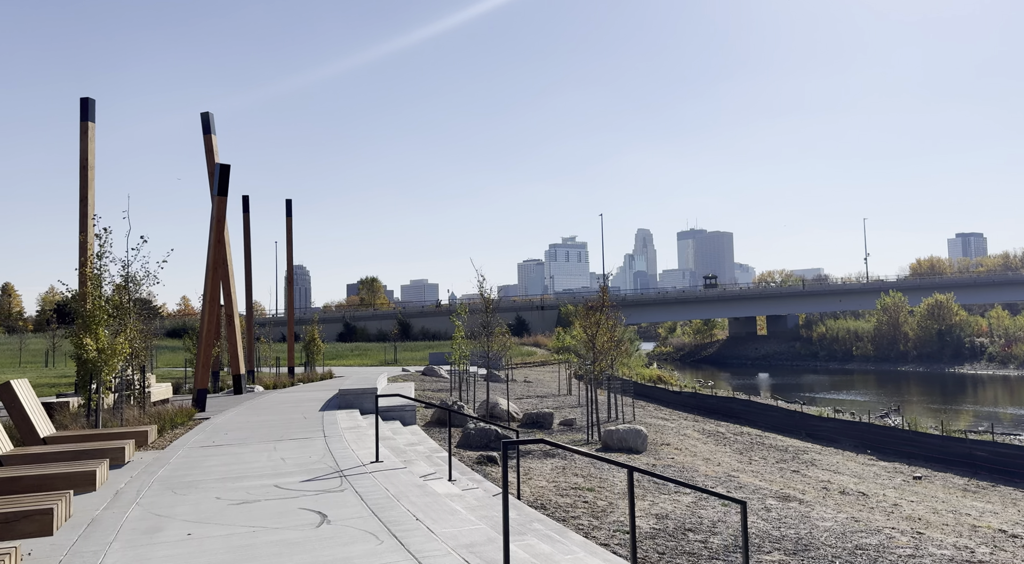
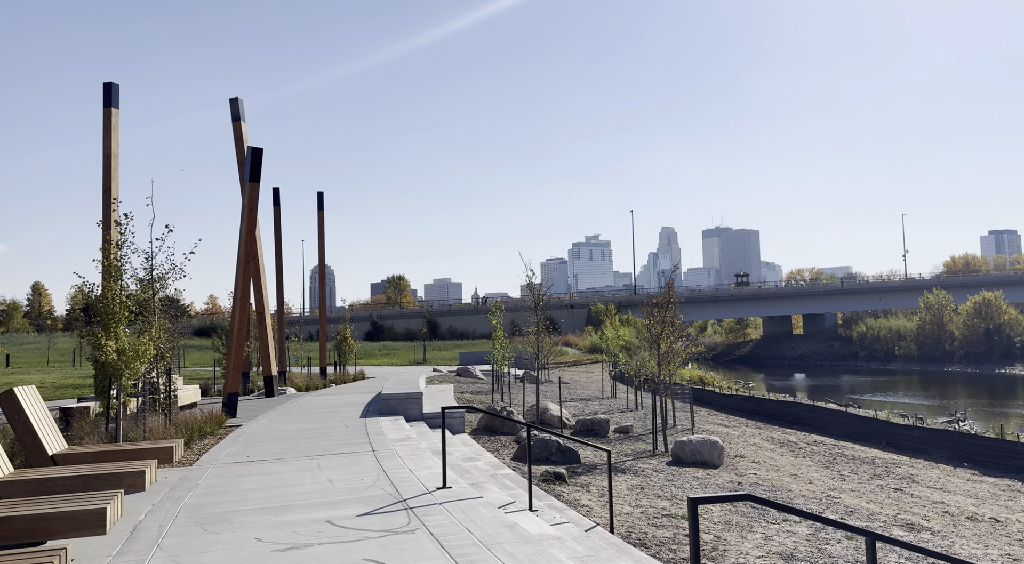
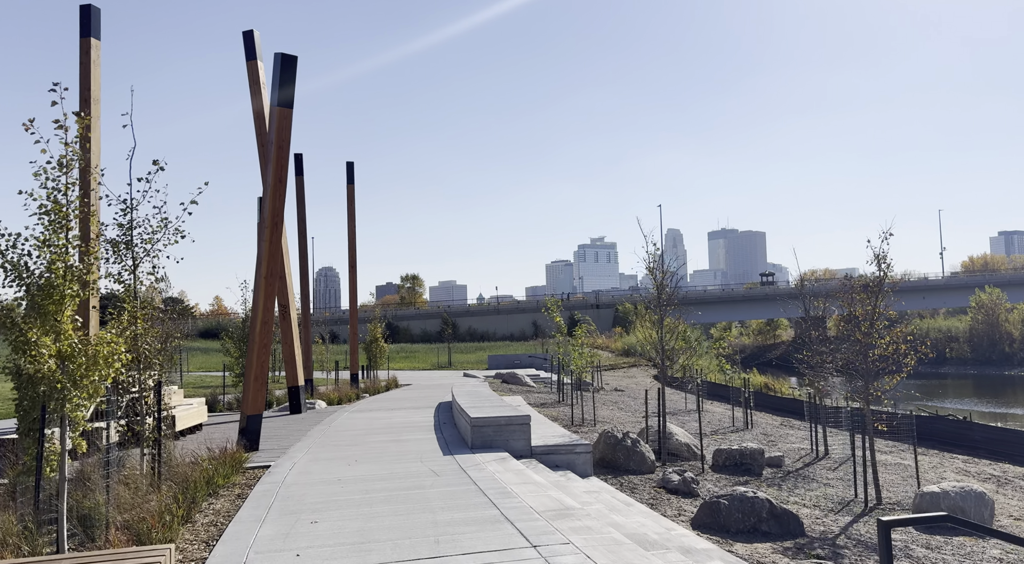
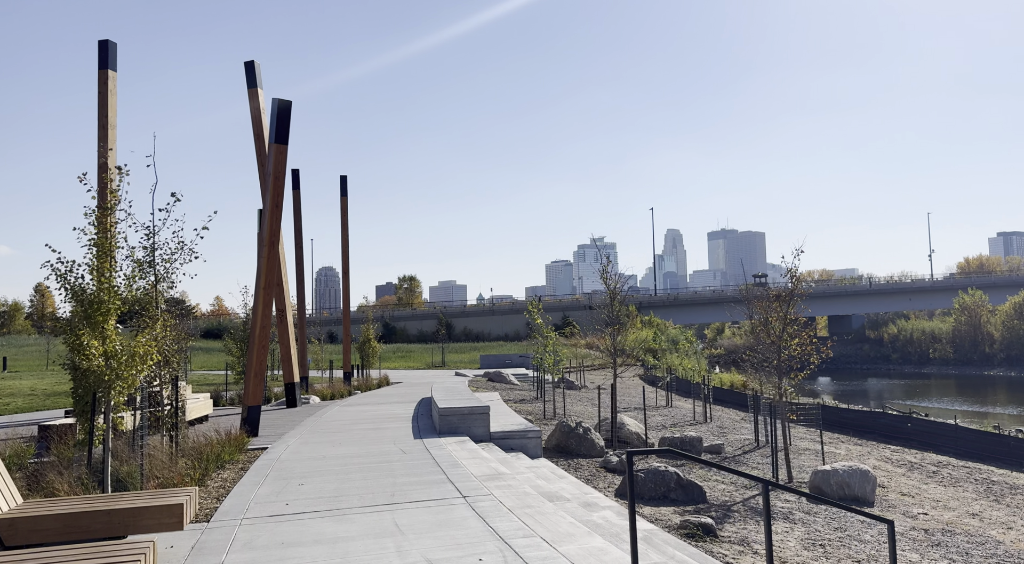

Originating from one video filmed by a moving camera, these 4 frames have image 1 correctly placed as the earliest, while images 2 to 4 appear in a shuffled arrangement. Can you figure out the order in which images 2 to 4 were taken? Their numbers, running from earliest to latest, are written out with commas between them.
2, 4, 3
